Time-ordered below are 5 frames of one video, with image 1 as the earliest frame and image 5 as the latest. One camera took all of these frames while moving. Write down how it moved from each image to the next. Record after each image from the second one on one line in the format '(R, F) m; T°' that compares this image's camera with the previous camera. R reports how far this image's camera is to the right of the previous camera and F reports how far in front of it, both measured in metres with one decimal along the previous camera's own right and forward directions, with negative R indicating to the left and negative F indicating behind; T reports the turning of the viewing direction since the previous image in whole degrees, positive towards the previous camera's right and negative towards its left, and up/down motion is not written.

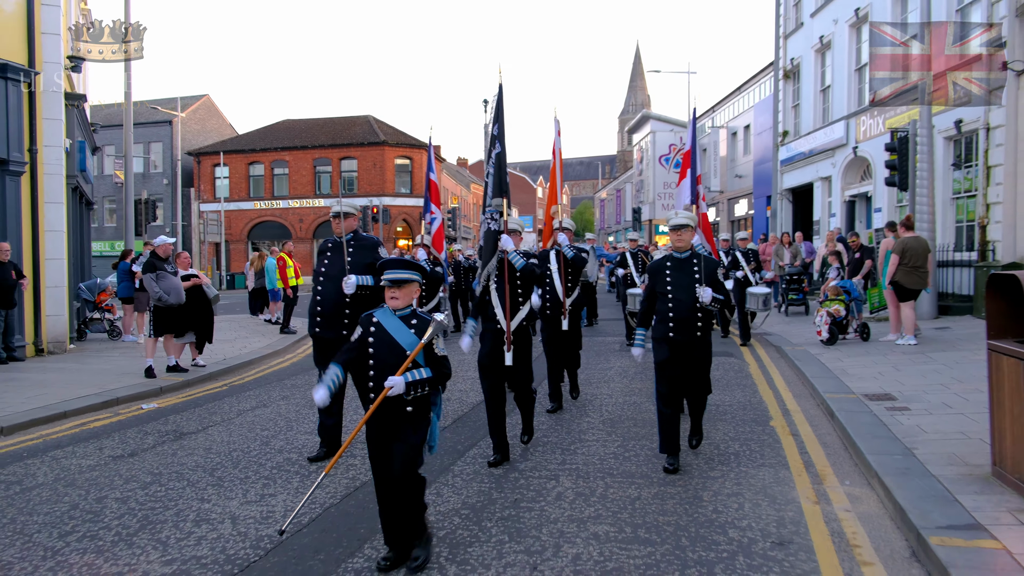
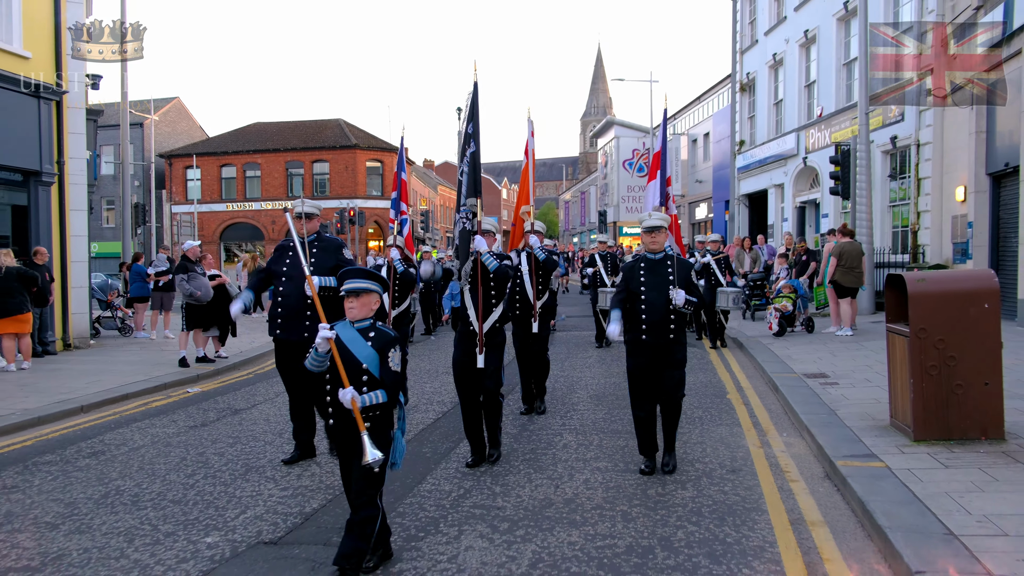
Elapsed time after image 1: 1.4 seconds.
(-0.4, -1.3) m; +3°
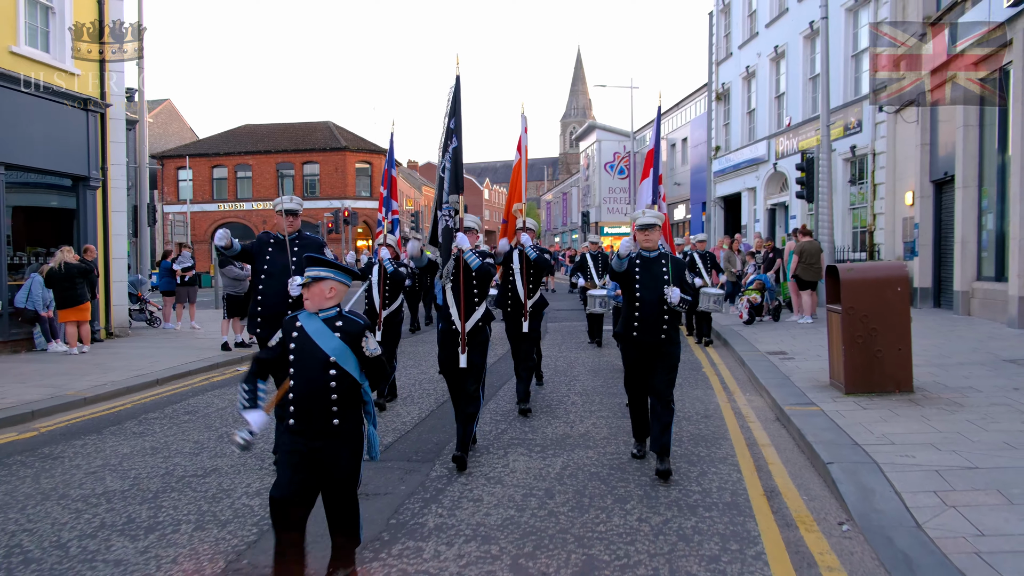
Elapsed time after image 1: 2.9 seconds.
(-0.4, -1.5) m; +1°
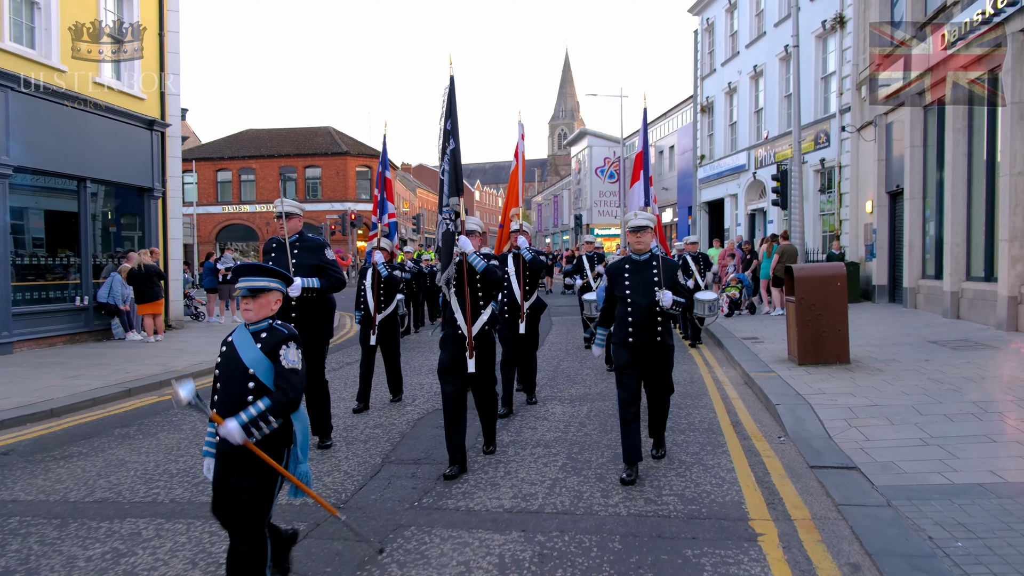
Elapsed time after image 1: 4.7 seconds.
(-0.5, -2.0) m; +1°
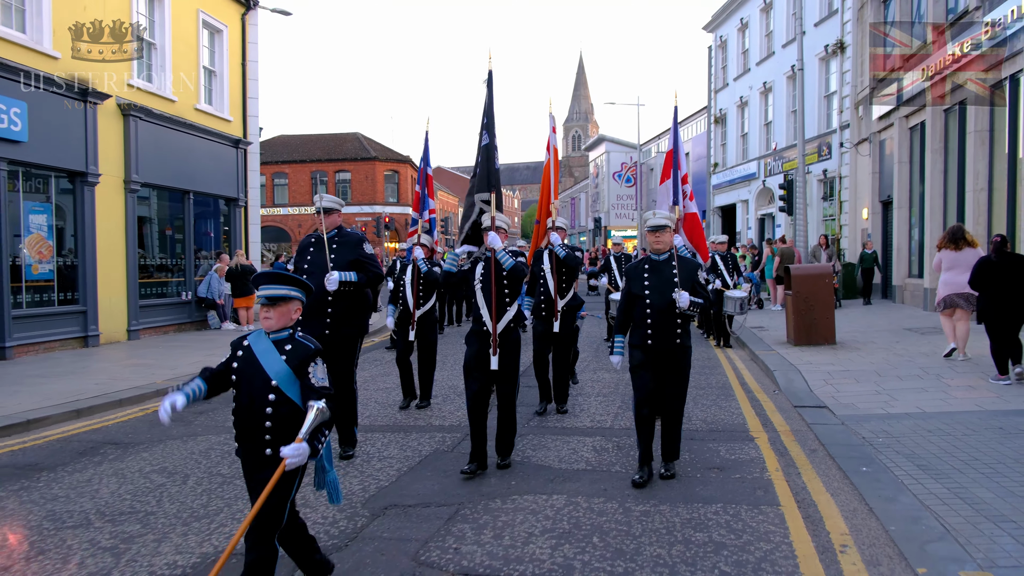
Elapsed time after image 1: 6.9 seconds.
(-0.6, -2.2) m; -1°
